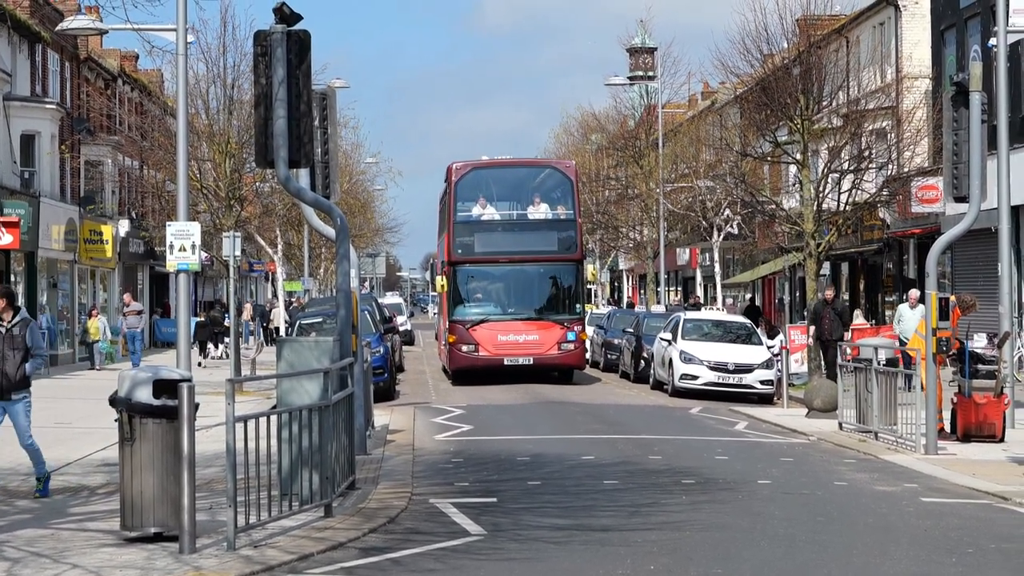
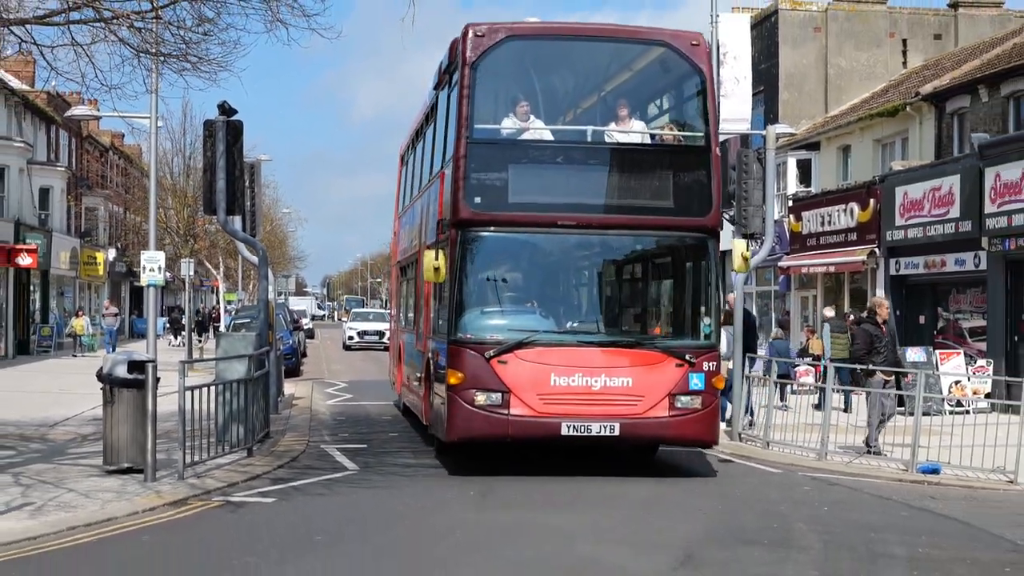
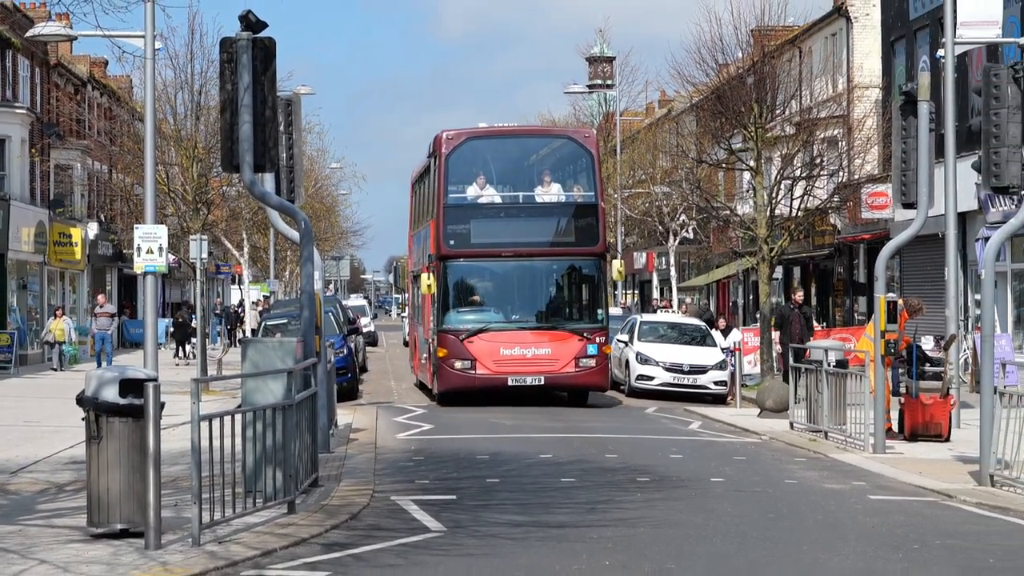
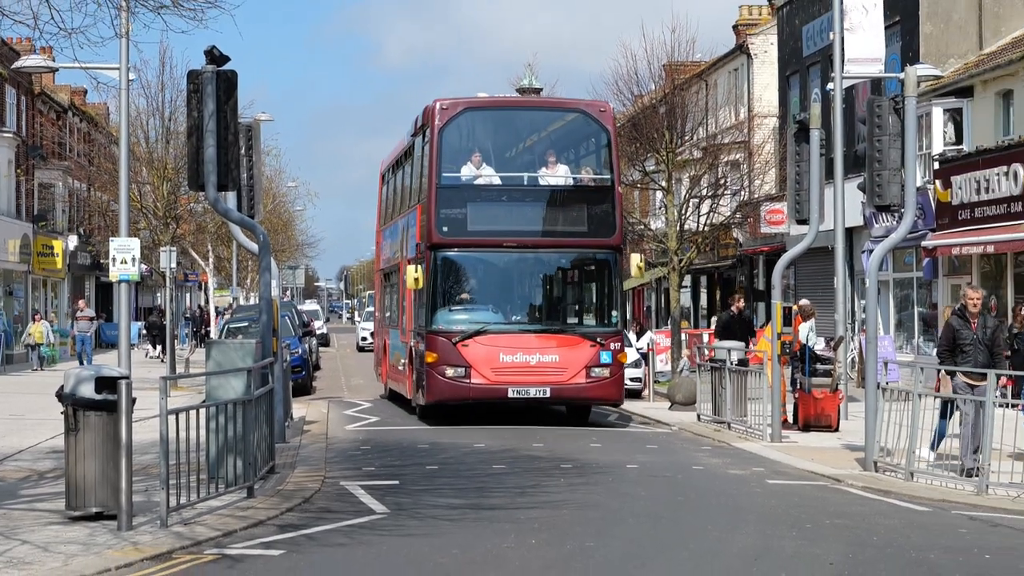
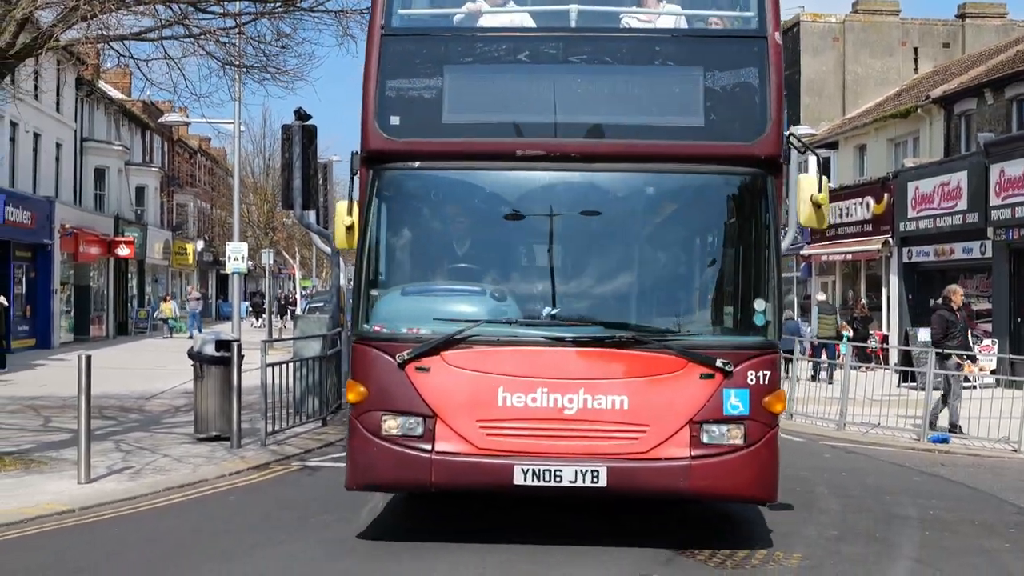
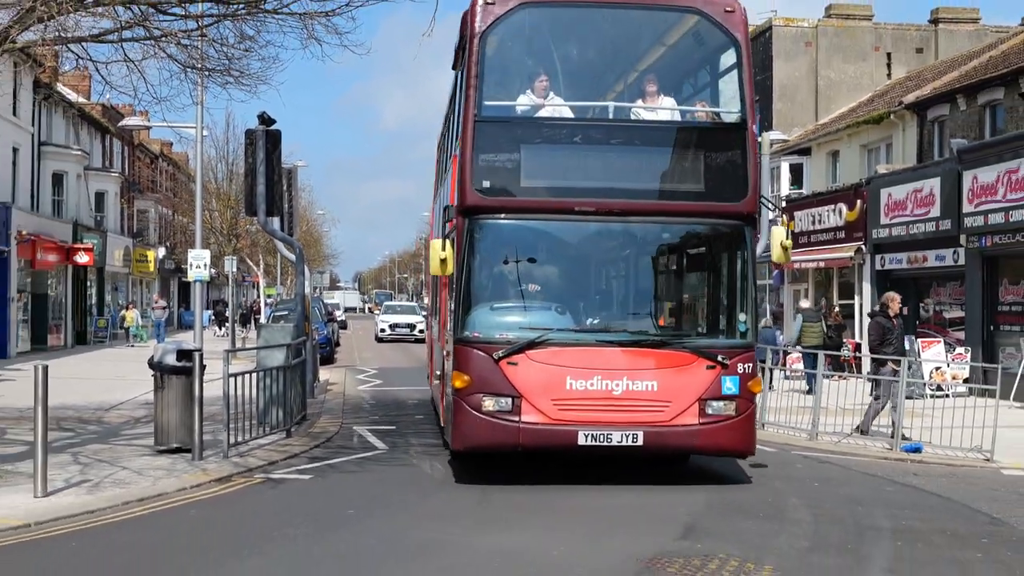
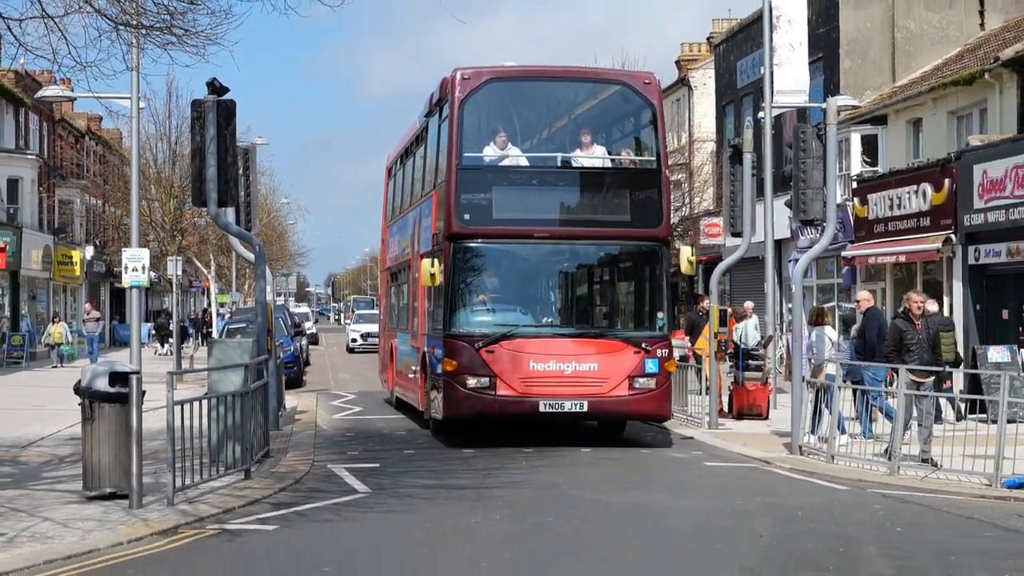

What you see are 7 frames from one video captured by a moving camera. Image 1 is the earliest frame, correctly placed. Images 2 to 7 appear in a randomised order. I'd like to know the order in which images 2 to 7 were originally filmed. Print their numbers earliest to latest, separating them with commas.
3, 4, 7, 2, 6, 5
